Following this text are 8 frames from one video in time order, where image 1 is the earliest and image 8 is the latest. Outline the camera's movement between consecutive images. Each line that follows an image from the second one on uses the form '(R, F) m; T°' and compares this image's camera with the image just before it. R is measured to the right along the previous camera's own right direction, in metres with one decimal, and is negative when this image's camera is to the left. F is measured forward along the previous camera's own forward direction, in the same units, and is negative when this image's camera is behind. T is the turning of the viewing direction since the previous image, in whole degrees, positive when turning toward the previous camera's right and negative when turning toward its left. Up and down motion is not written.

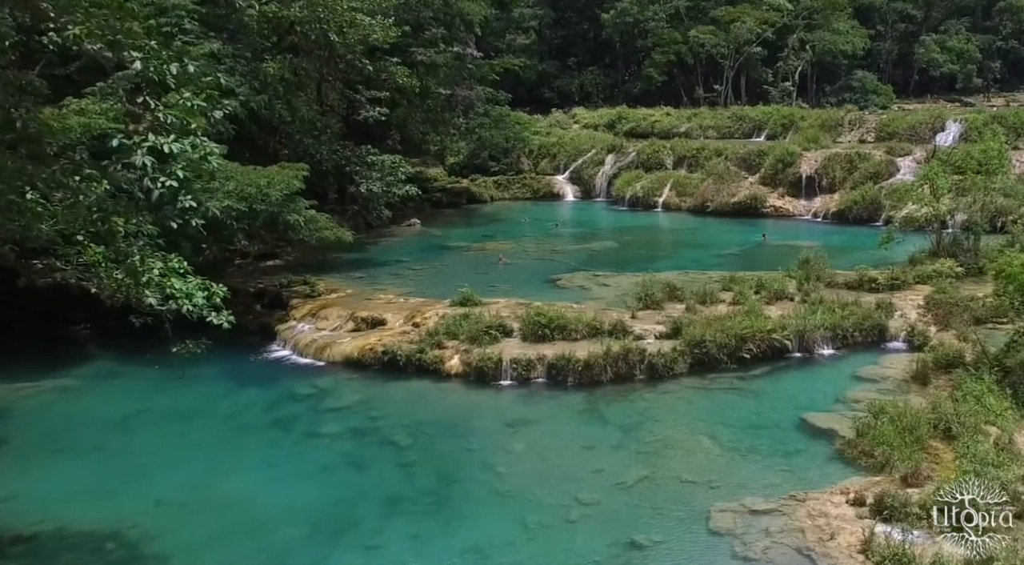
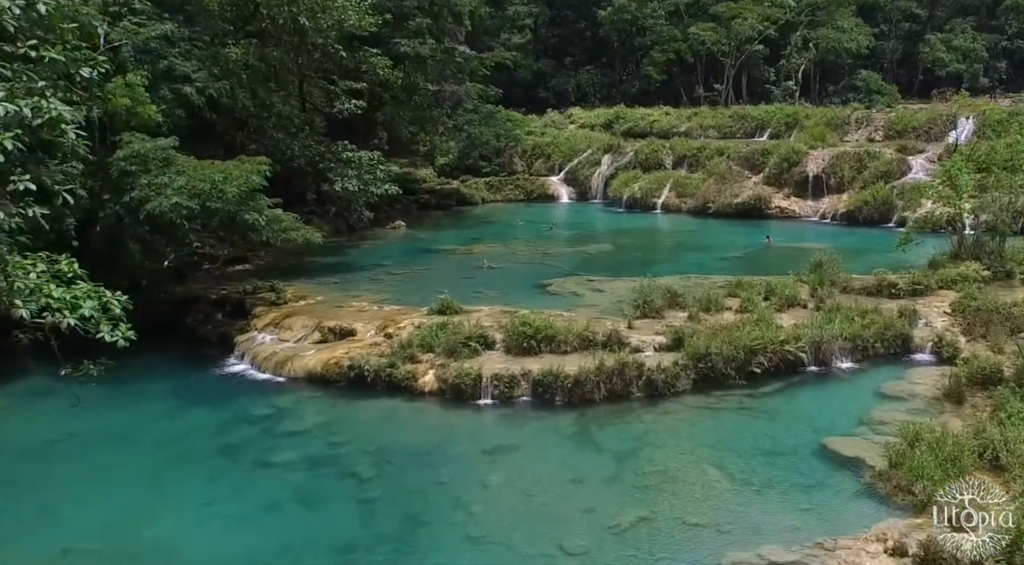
(+0.3, +1.6) m; 0°
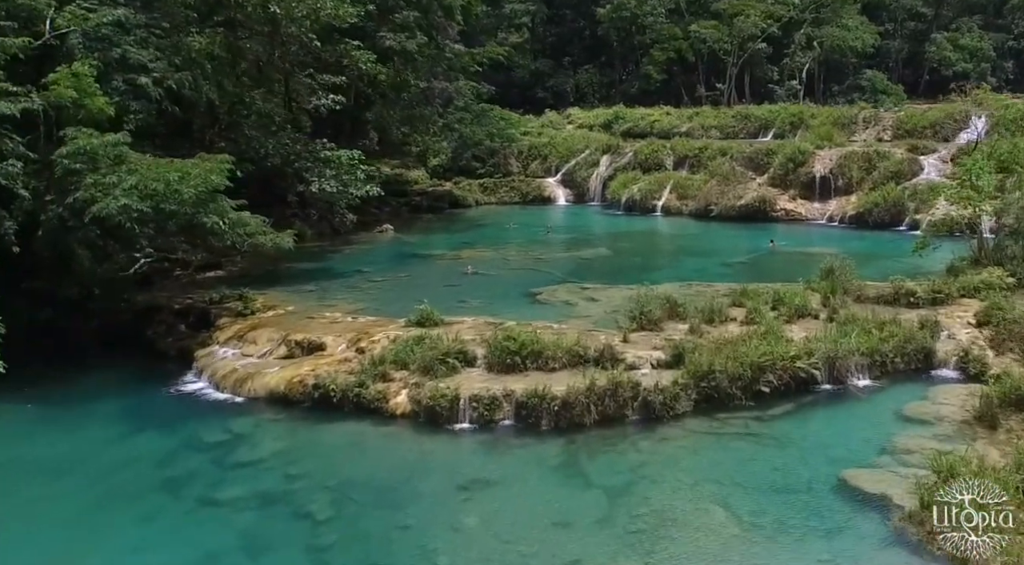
(+0.3, +1.3) m; 0°
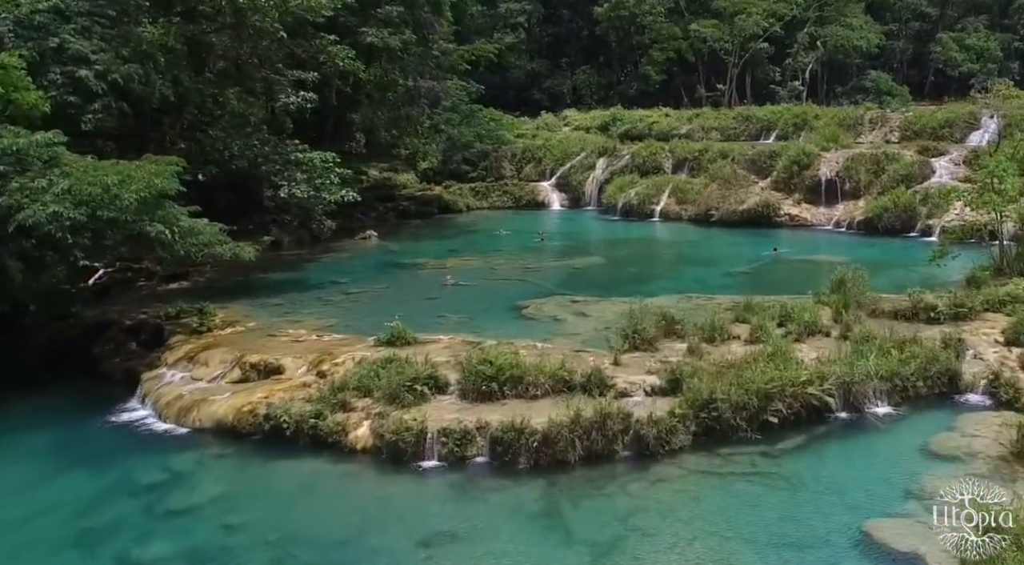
(+0.3, +1.3) m; 0°
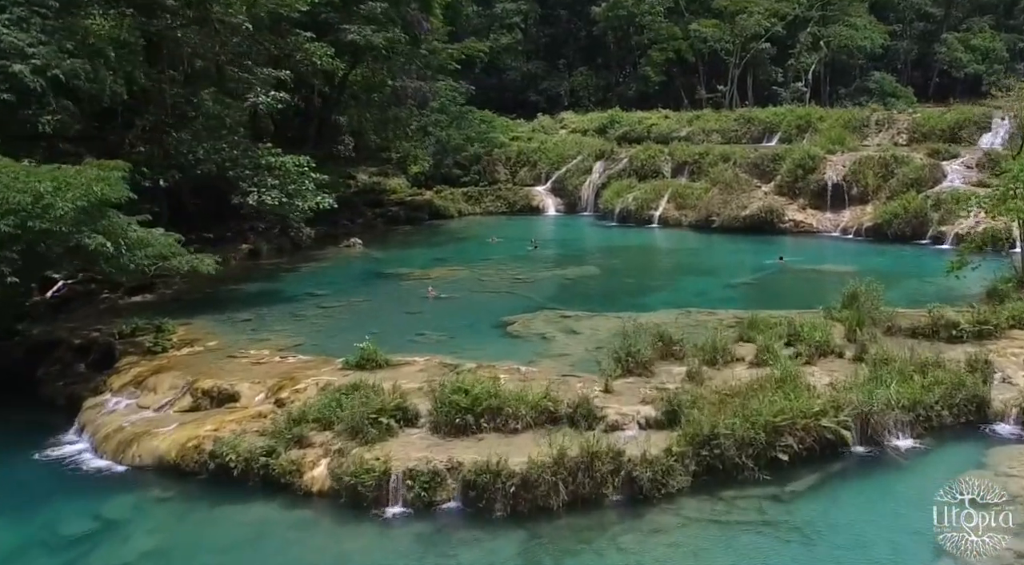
(+0.3, +1.2) m; 0°
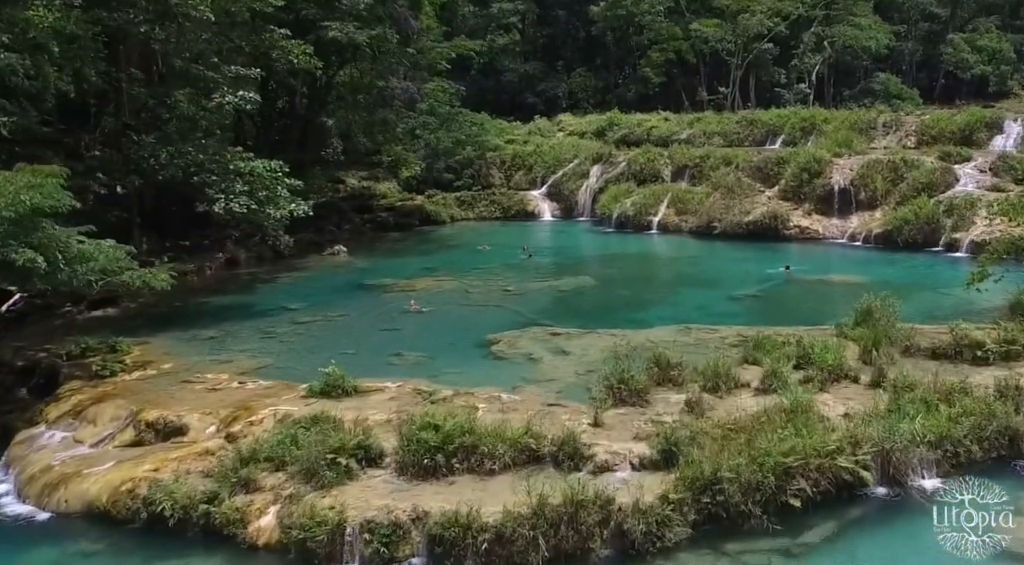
(+0.3, +1.1) m; 0°
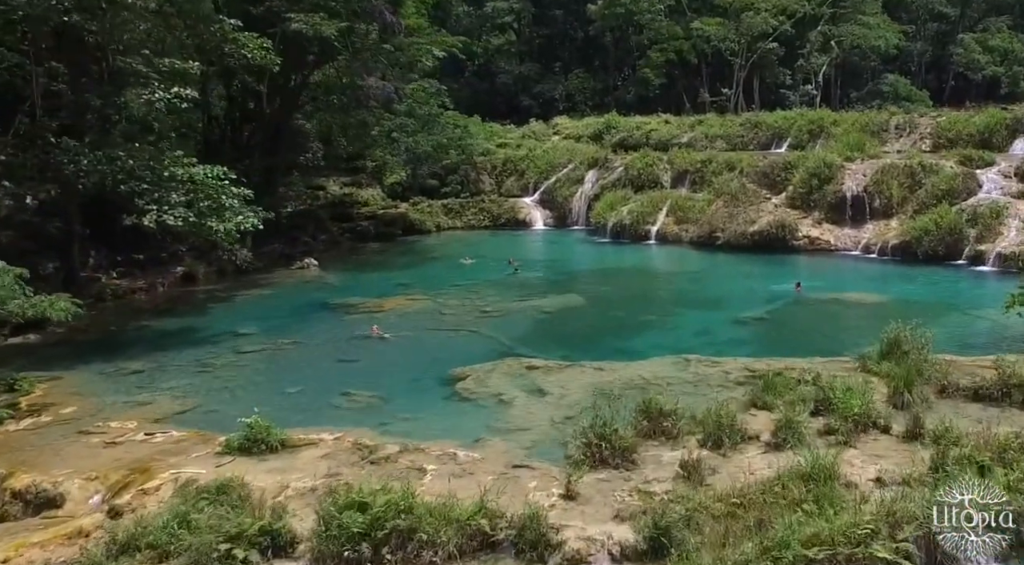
(+0.5, +1.8) m; 0°
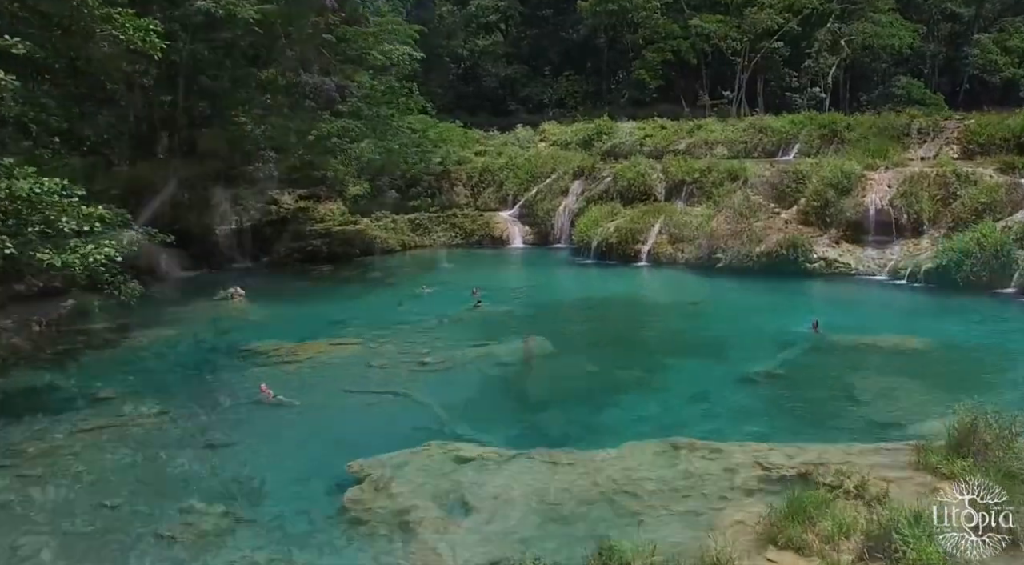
(+0.8, +3.3) m; 0°
